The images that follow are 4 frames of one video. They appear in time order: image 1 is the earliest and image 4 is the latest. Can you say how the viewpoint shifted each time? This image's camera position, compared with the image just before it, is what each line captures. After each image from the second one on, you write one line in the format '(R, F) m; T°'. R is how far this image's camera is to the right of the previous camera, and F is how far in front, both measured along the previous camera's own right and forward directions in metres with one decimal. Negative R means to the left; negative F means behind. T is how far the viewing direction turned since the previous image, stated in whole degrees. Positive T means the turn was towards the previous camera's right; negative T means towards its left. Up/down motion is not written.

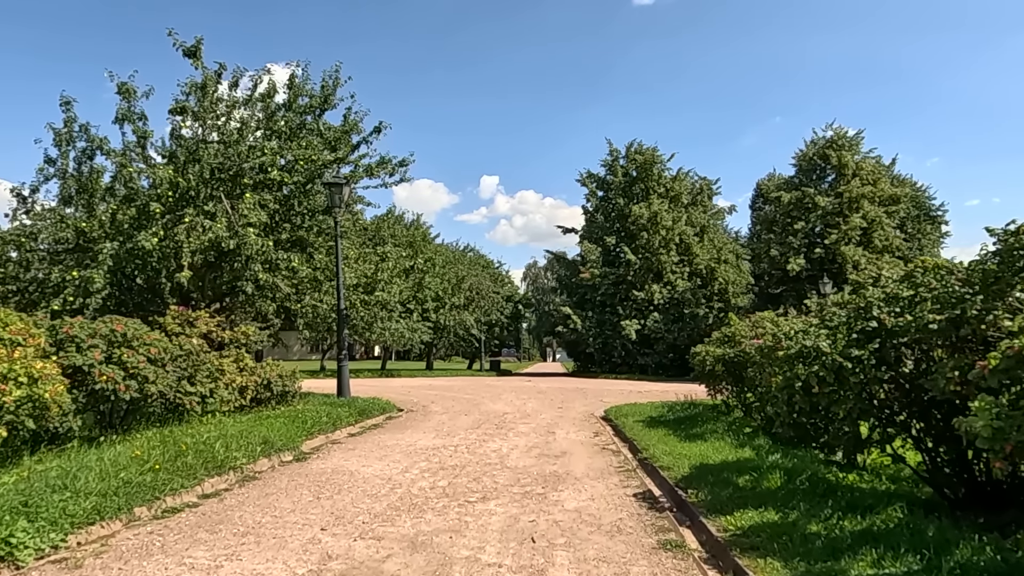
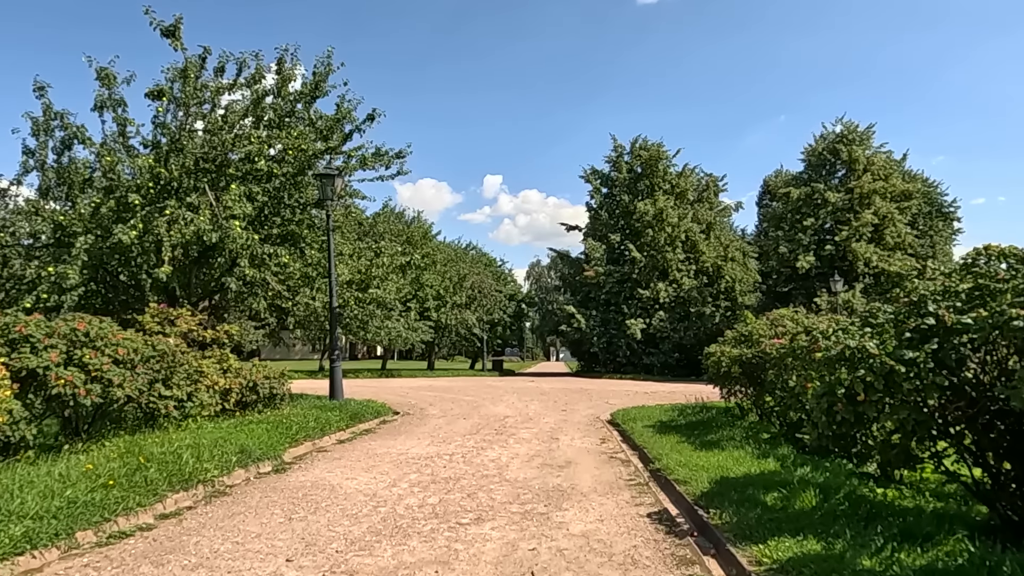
(0.0, +0.8) m; 0°
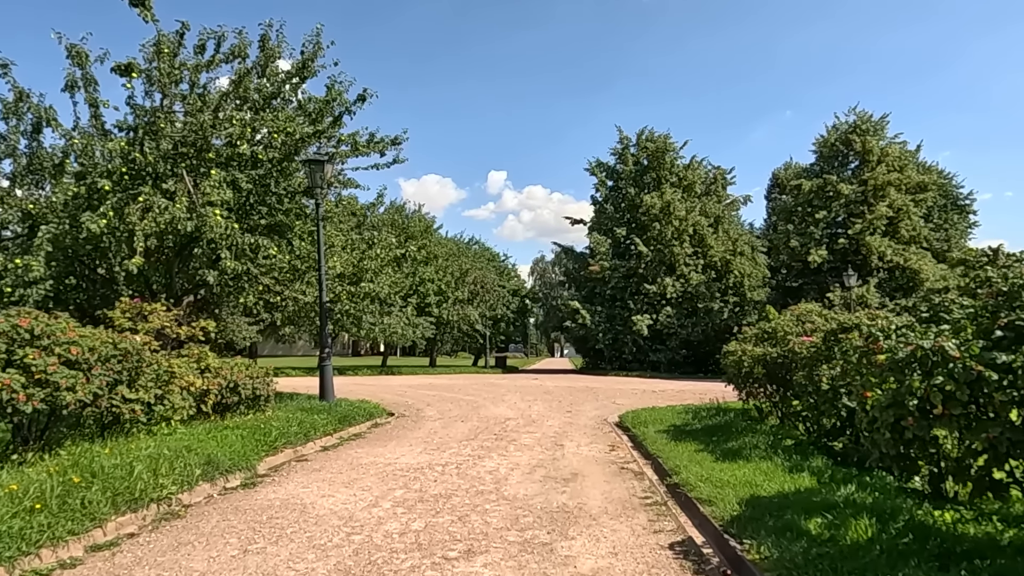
(+0.1, +0.9) m; 0°
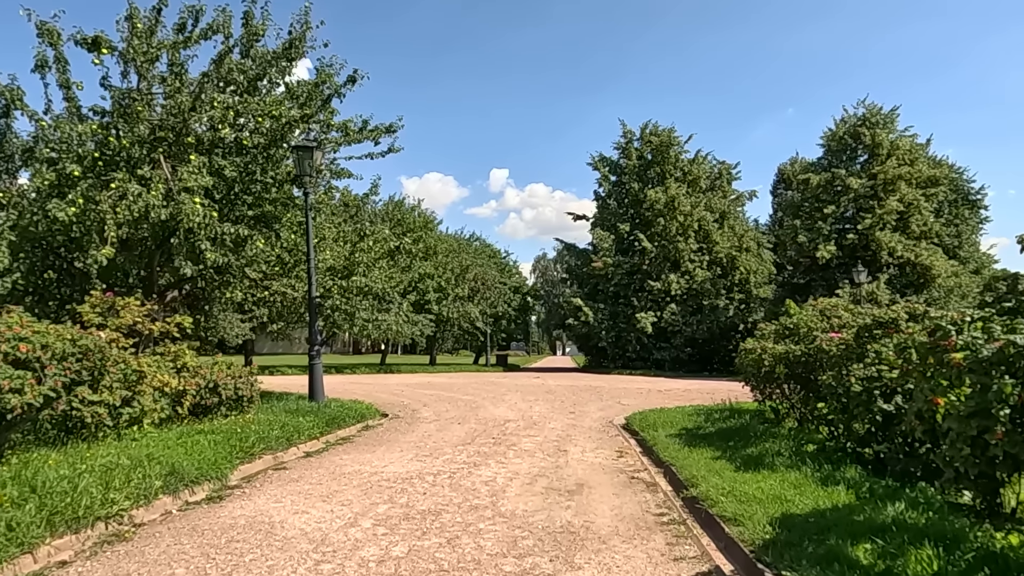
(0.0, +0.8) m; 0°
